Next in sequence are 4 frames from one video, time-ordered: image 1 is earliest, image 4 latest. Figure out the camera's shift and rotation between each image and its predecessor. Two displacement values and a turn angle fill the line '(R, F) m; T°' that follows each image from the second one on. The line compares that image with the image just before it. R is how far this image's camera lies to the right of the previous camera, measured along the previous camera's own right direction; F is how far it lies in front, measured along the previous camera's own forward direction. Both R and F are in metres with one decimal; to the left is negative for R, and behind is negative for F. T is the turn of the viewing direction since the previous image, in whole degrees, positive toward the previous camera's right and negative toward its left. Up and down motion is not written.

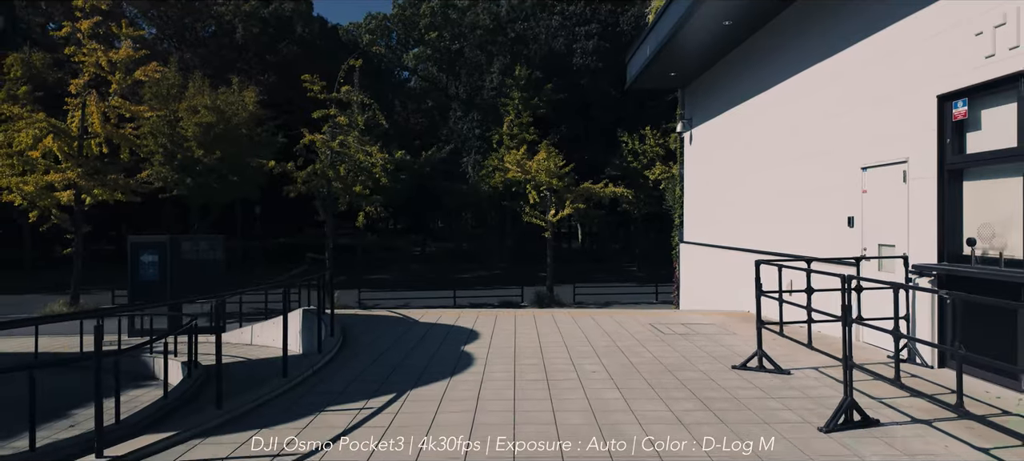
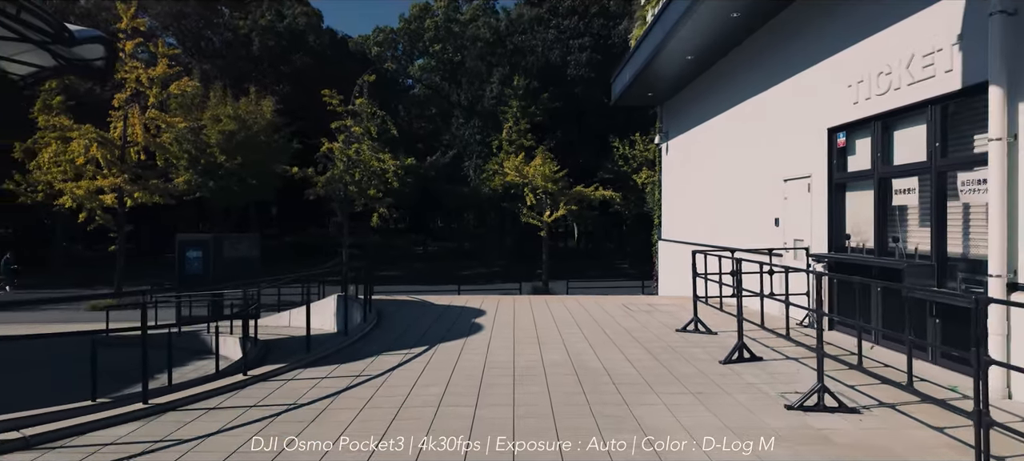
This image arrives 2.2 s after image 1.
(0.0, -2.4) m; 0°
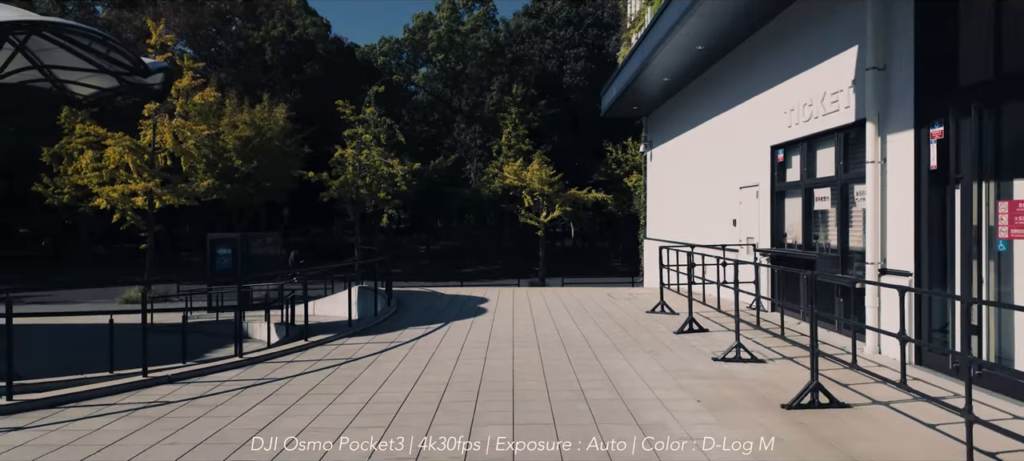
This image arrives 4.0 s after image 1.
(0.0, -2.0) m; 0°
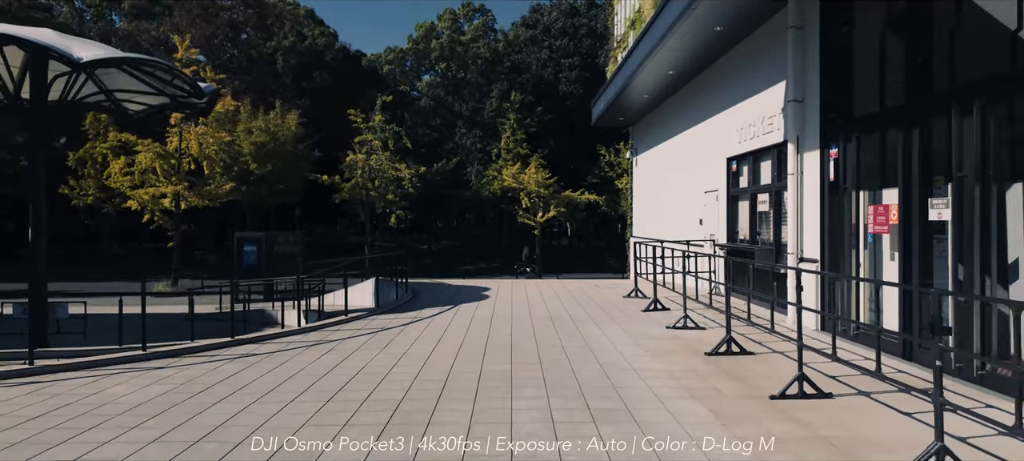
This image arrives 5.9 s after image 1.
(0.0, -2.1) m; 0°
